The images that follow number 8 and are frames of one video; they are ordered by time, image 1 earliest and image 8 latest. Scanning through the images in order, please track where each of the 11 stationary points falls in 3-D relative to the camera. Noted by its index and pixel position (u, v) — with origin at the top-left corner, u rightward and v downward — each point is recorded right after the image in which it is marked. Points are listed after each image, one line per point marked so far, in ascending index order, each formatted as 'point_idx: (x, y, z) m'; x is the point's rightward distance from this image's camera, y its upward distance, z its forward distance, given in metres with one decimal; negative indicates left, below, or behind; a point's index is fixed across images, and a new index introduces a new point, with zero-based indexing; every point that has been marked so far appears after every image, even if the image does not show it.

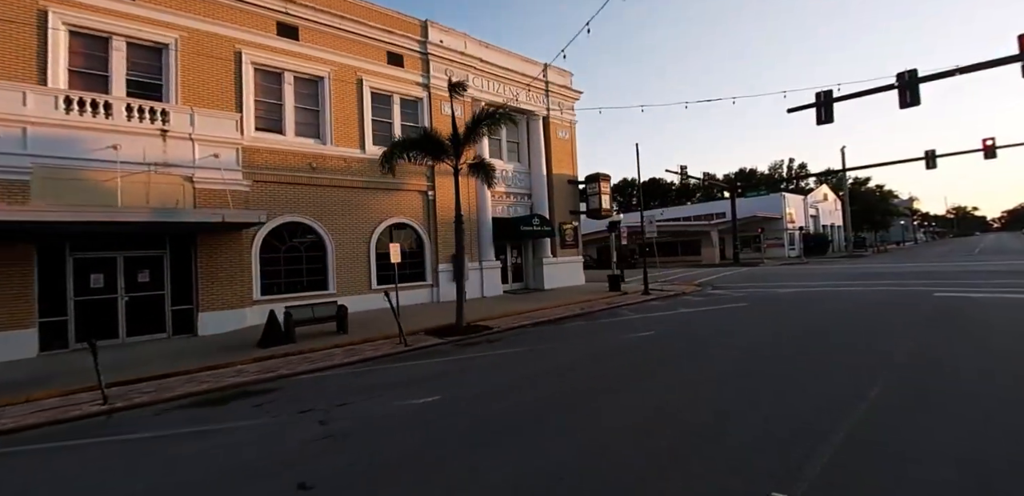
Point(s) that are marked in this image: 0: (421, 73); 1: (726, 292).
0: (-3.7, +7.2, +17.0) m
1: (+8.9, -1.6, +16.8) m
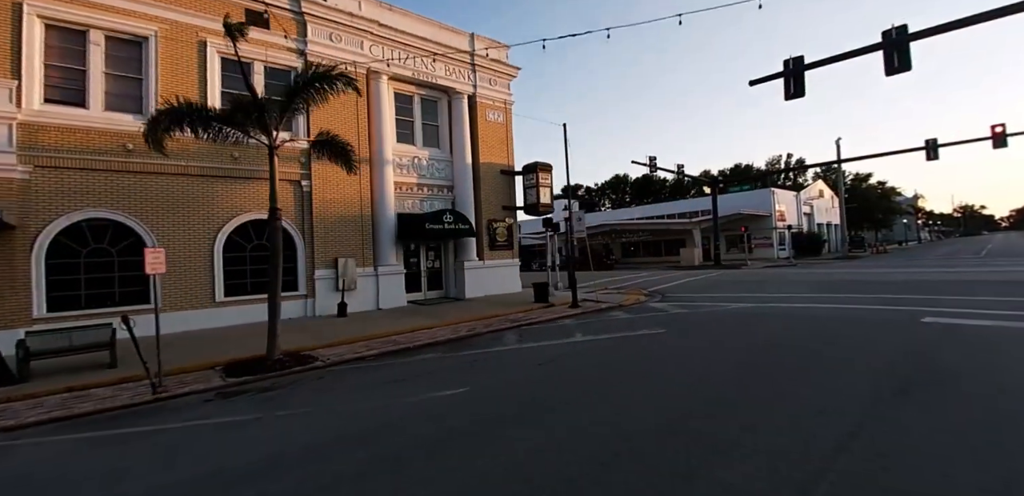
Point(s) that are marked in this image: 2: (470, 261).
0: (-7.3, +7.1, +14.0) m
1: (+5.3, -1.8, +13.6) m
2: (-1.6, -0.5, +16.8) m
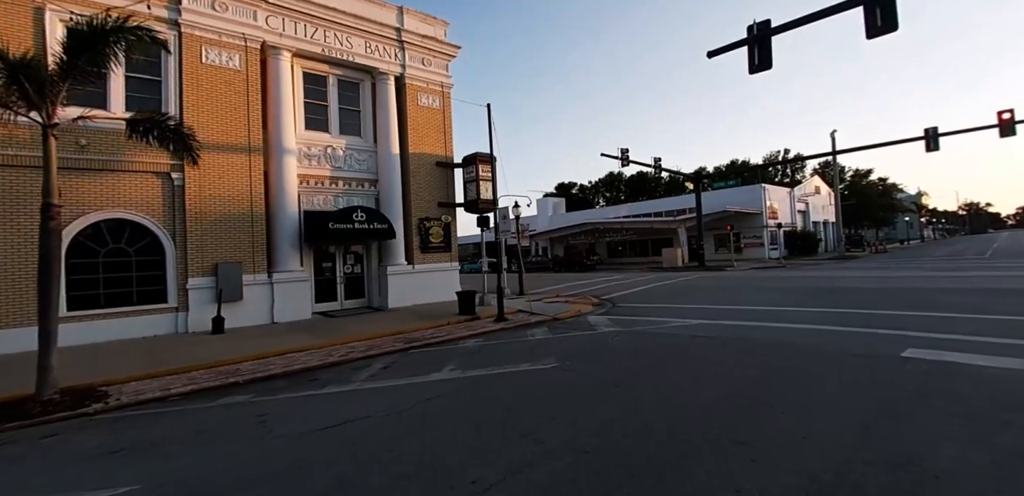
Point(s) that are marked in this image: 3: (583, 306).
0: (-9.8, +6.9, +11.8) m
1: (+2.8, -1.8, +11.4) m
2: (-4.1, -0.6, +14.7) m
3: (+2.4, -1.9, +13.4) m
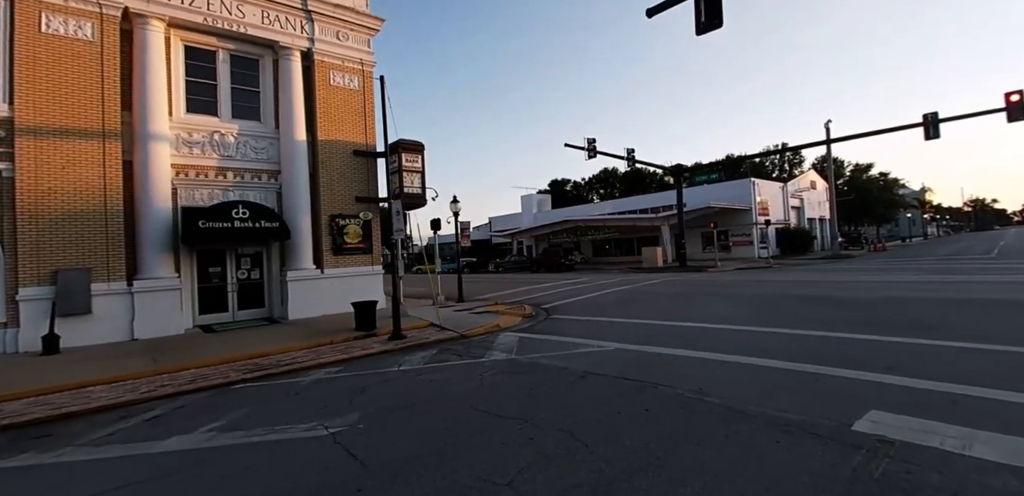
0: (-12.3, +6.8, +9.8) m
1: (+0.4, -1.9, +9.3) m
2: (-6.5, -0.7, +12.7) m
3: (0.0, -1.9, +11.3) m
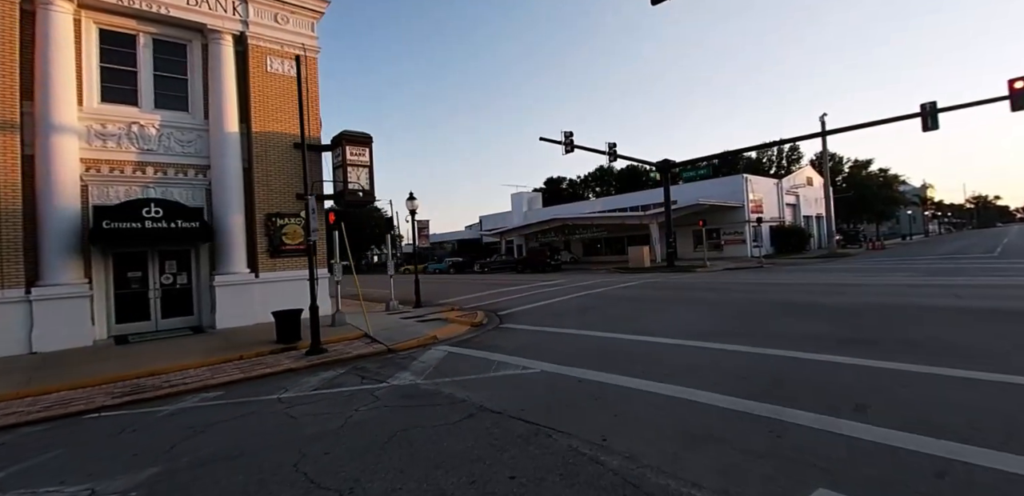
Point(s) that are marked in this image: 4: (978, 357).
0: (-13.6, +6.8, +8.7) m
1: (-0.9, -1.9, +8.2) m
2: (-7.8, -0.8, +11.5) m
3: (-1.4, -1.9, +10.1) m
4: (+5.7, -1.3, +5.1) m
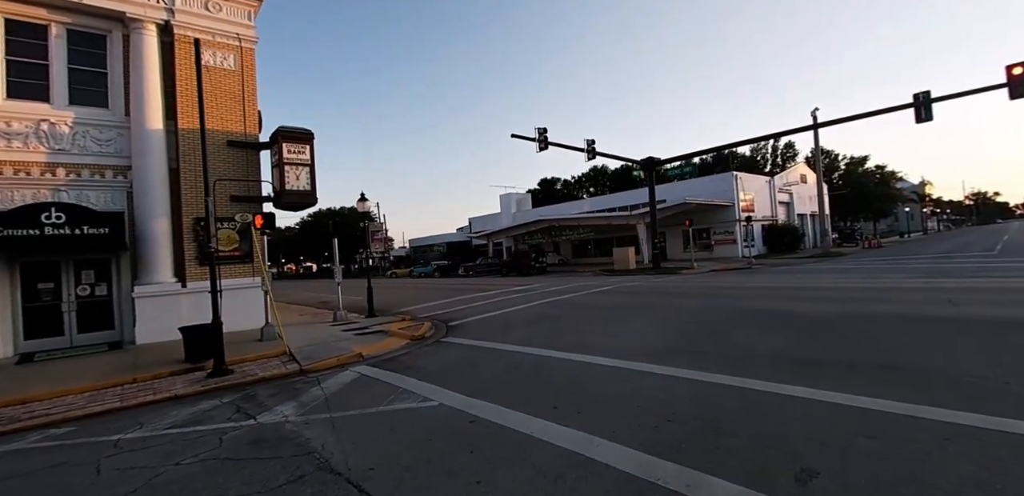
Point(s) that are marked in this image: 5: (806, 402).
0: (-15.0, +6.5, +7.8) m
1: (-2.2, -2.0, +7.2) m
2: (-9.1, -1.0, +10.5) m
3: (-2.6, -2.1, +9.1) m
4: (+4.4, -1.3, +4.0) m
5: (+2.9, -1.5, +4.0) m
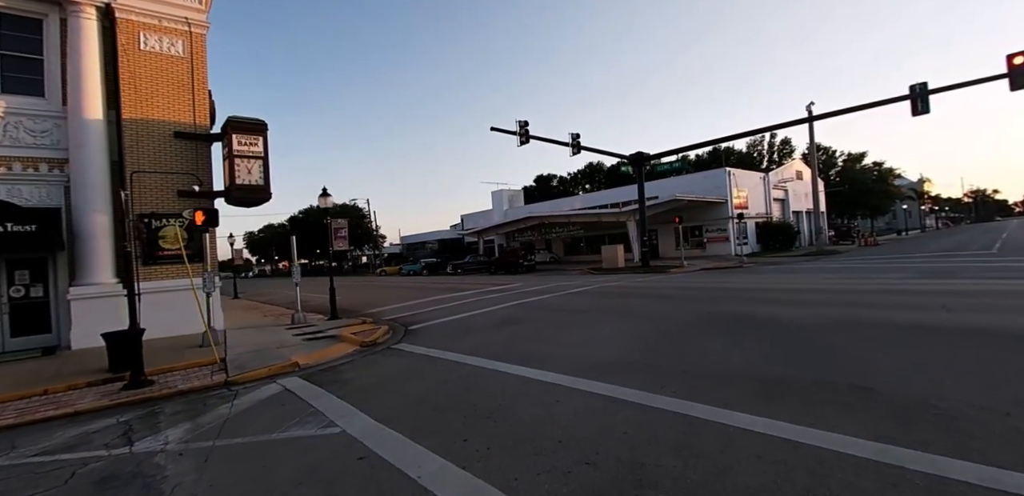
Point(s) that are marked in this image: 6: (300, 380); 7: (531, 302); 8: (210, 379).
0: (-15.9, +6.5, +7.0) m
1: (-3.1, -2.0, +6.5) m
2: (-10.0, -0.9, +9.9) m
3: (-3.5, -2.0, +8.5) m
4: (+3.5, -1.4, +3.4) m
5: (+2.0, -1.5, +3.3) m
6: (-3.3, -2.0, +6.4) m
7: (+0.7, -1.7, +12.9) m
8: (-5.0, -2.2, +7.0) m
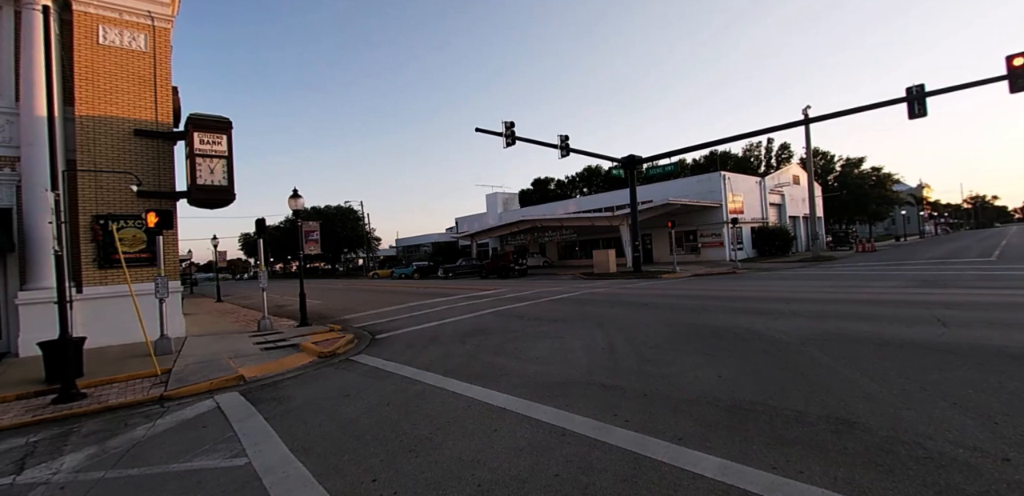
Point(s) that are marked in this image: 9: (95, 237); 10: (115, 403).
0: (-16.5, +6.5, +6.6) m
1: (-3.7, -2.1, +6.0) m
2: (-10.6, -1.0, +9.4) m
3: (-4.2, -2.1, +8.0) m
4: (+2.9, -1.5, +2.9) m
5: (+1.3, -1.6, +2.9) m
6: (-3.9, -2.1, +5.9) m
7: (0.0, -1.8, +12.4) m
8: (-5.7, -2.3, +6.5) m
9: (-9.9, +0.3, +9.9) m
10: (-5.8, -2.3, +6.1) m
